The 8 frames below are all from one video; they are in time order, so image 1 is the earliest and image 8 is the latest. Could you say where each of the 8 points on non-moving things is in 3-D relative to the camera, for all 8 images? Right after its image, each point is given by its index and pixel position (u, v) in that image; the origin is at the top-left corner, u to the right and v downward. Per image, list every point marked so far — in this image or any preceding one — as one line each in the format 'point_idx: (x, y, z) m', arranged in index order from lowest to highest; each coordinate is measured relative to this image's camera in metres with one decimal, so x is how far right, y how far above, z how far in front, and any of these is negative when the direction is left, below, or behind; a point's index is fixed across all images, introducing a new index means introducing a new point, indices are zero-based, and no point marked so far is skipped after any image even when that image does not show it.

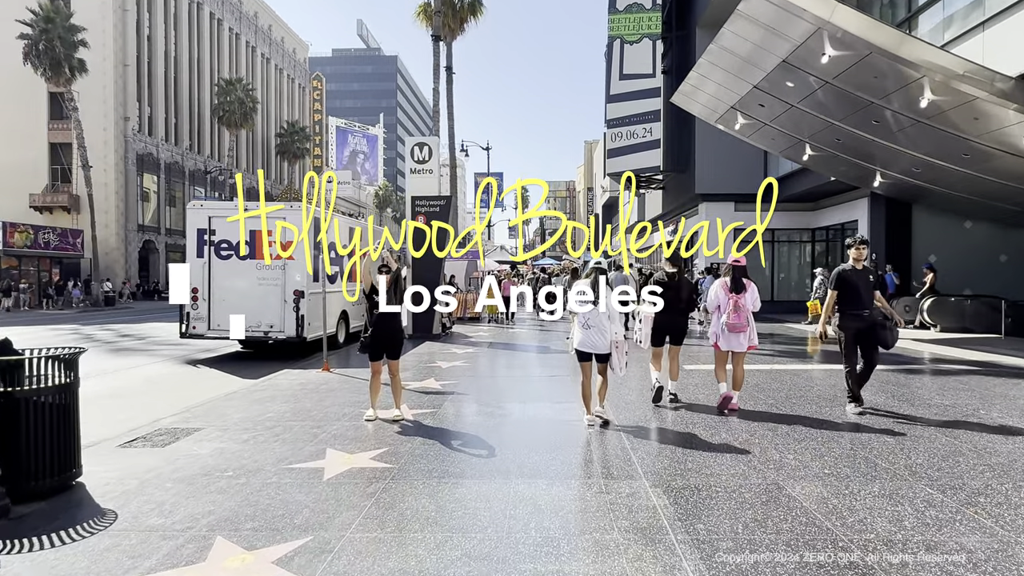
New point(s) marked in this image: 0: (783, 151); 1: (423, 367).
0: (+7.6, +3.9, +17.8) m
1: (-1.4, -1.3, +10.4) m
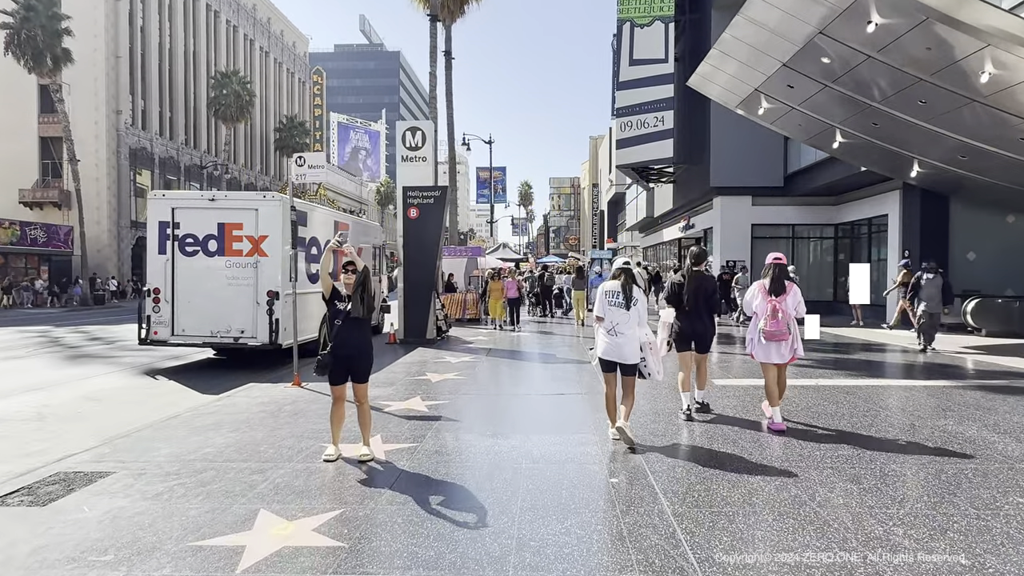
0: (+7.6, +3.9, +16.4) m
1: (-1.4, -1.3, +9.0) m
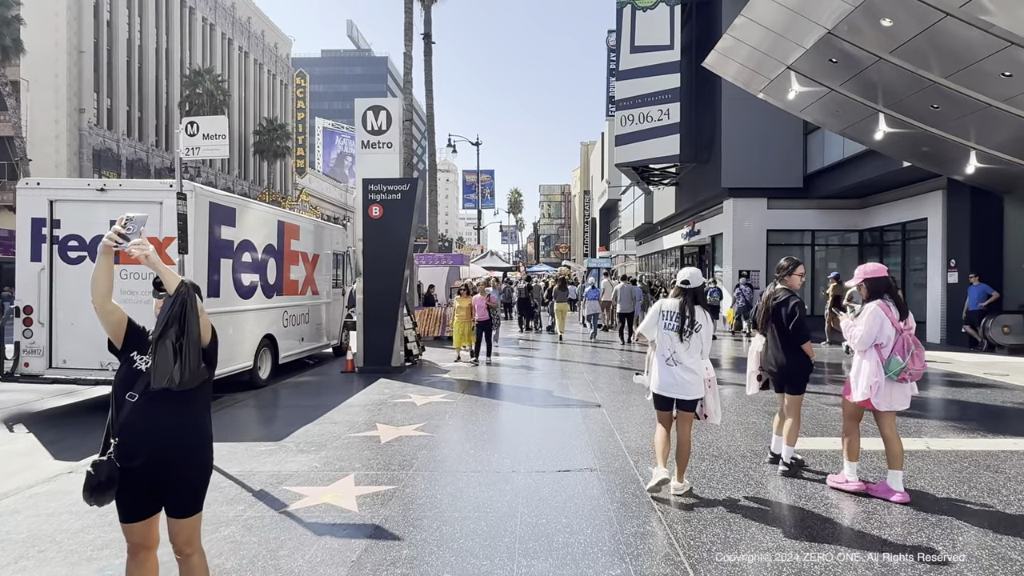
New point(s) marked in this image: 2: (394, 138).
0: (+7.3, +3.5, +14.1) m
1: (-1.6, -1.5, +6.4) m
2: (-2.0, +2.5, +10.8) m
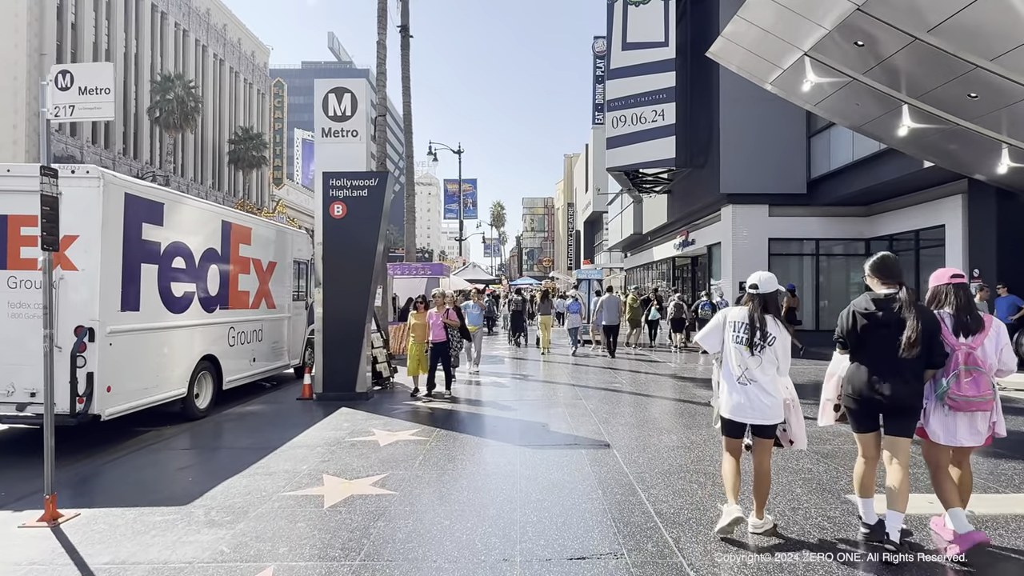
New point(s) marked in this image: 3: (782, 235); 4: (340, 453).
0: (+7.0, +3.3, +12.8) m
1: (-1.7, -1.6, +4.8) m
2: (-2.2, +2.4, +9.3) m
3: (+7.9, +1.5, +18.7) m
4: (-1.6, -1.6, +6.1) m
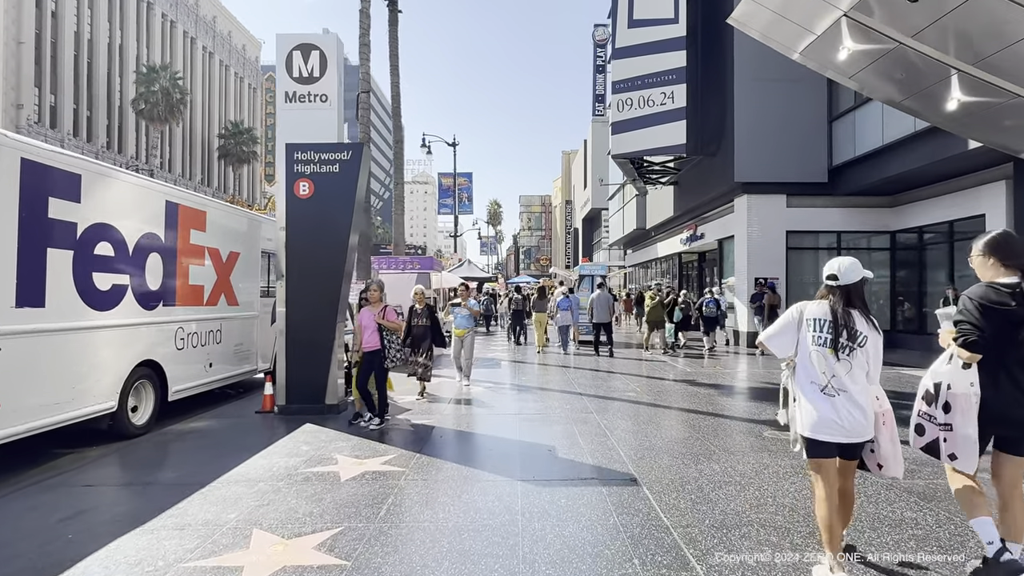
0: (+7.0, +3.4, +11.4) m
1: (-1.7, -1.5, +3.4) m
2: (-2.2, +2.4, +7.9) m
3: (+7.8, +1.6, +17.4) m
4: (-1.6, -1.5, +4.6) m
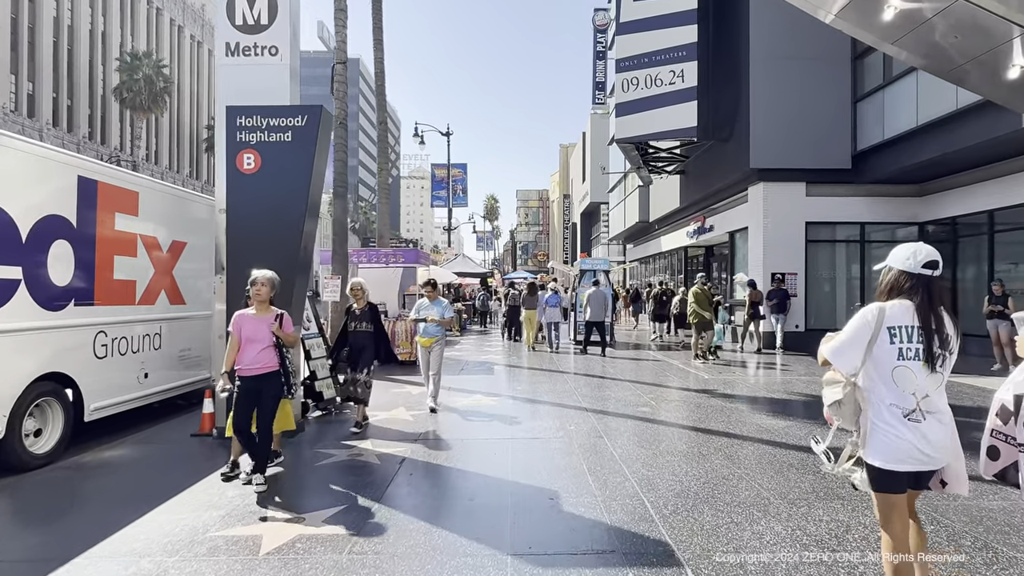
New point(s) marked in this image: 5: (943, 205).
0: (+6.9, +3.4, +10.0) m
1: (-1.7, -1.5, +2.0) m
2: (-2.3, +2.5, +6.4) m
3: (+7.7, +1.7, +16.0) m
4: (-1.7, -1.5, +3.2) m
5: (+10.2, +2.0, +15.2) m
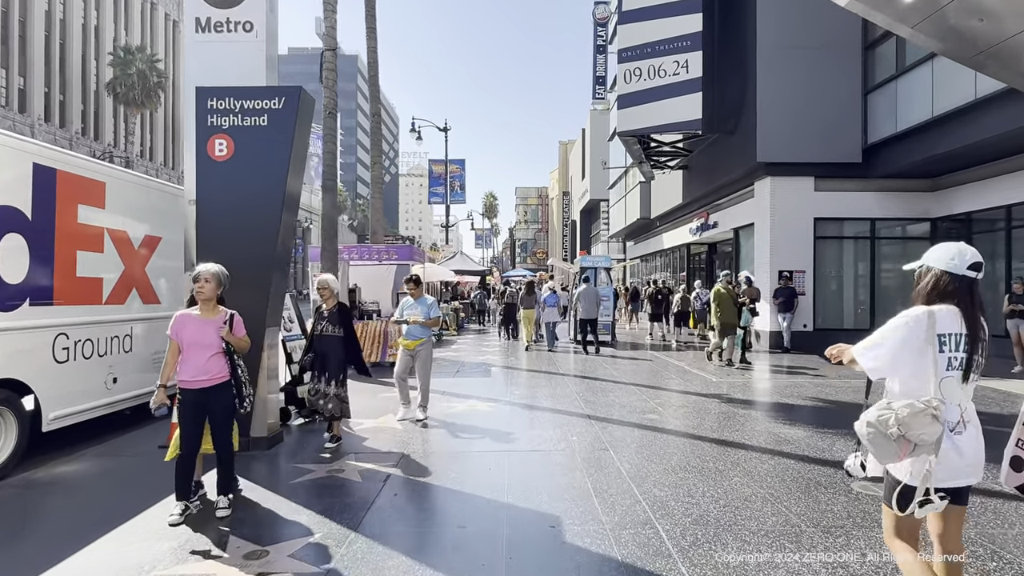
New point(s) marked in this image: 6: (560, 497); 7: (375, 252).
0: (+6.9, +3.5, +9.5) m
1: (-1.8, -1.5, +1.5) m
2: (-2.3, +2.5, +5.9) m
3: (+7.7, +1.8, +15.4) m
4: (-1.7, -1.5, +2.7) m
5: (+10.2, +2.0, +14.7) m
6: (+0.3, -1.4, +4.4) m
7: (-3.1, +0.8, +14.5) m
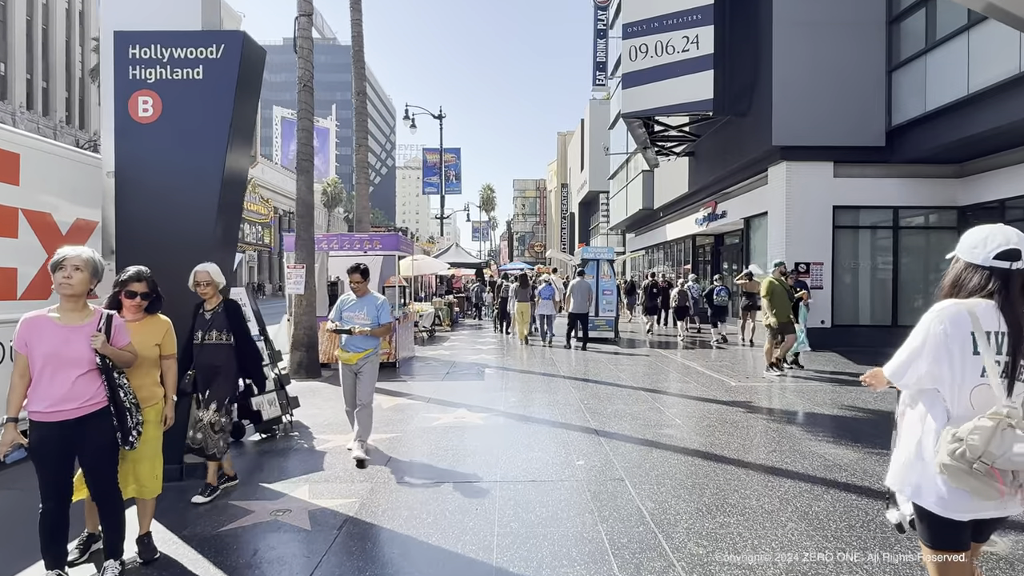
0: (+6.8, +3.6, +8.4) m
1: (-1.8, -1.5, +0.4) m
2: (-2.4, +2.6, +4.8) m
3: (+7.6, +1.9, +14.4) m
4: (-1.8, -1.4, +1.6) m
5: (+10.1, +2.2, +13.6) m
6: (+0.3, -1.4, +3.3) m
7: (-3.2, +1.0, +13.4) m
